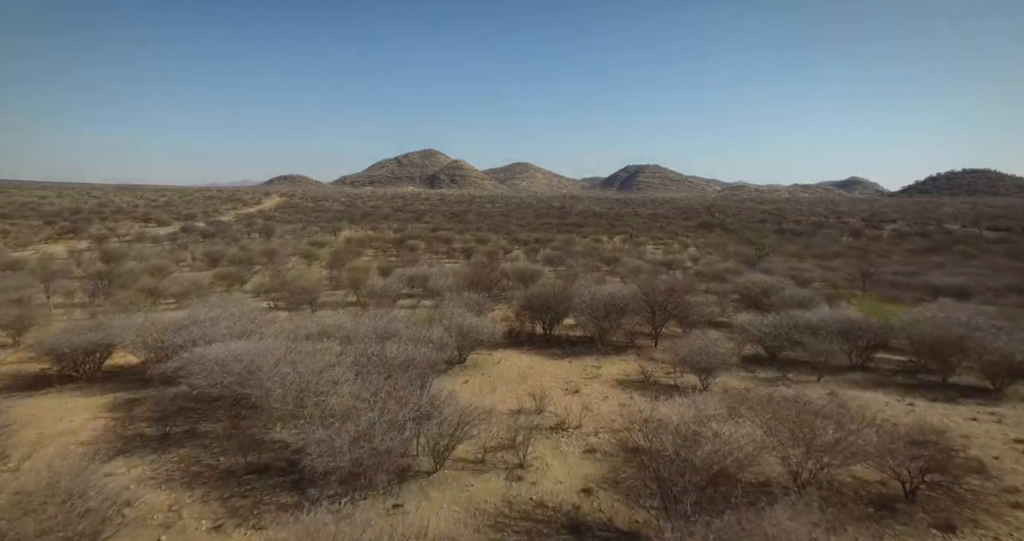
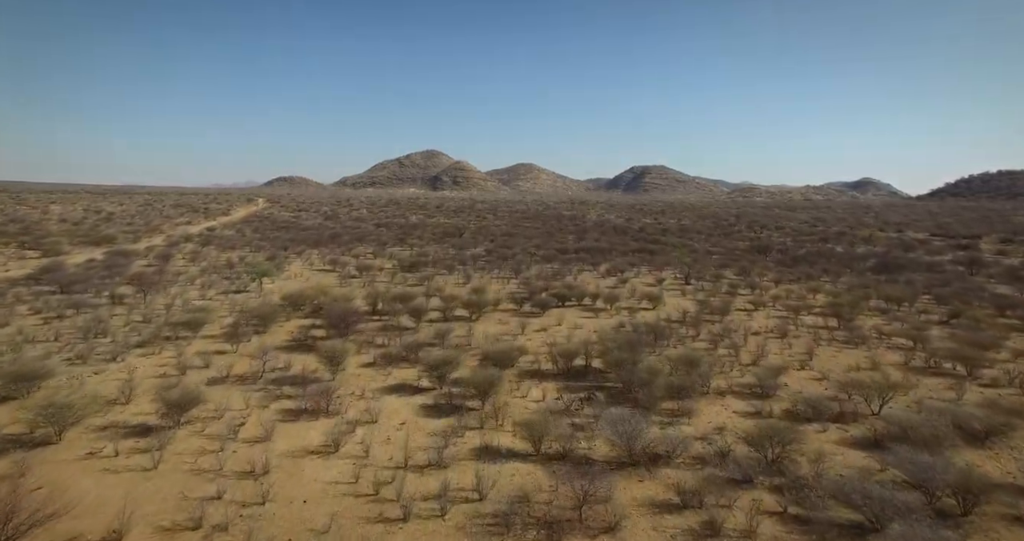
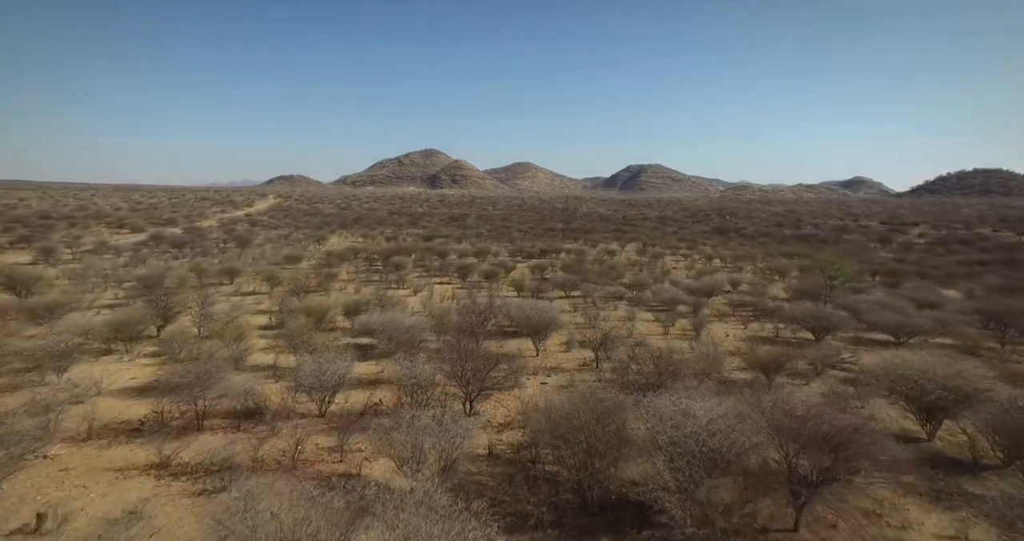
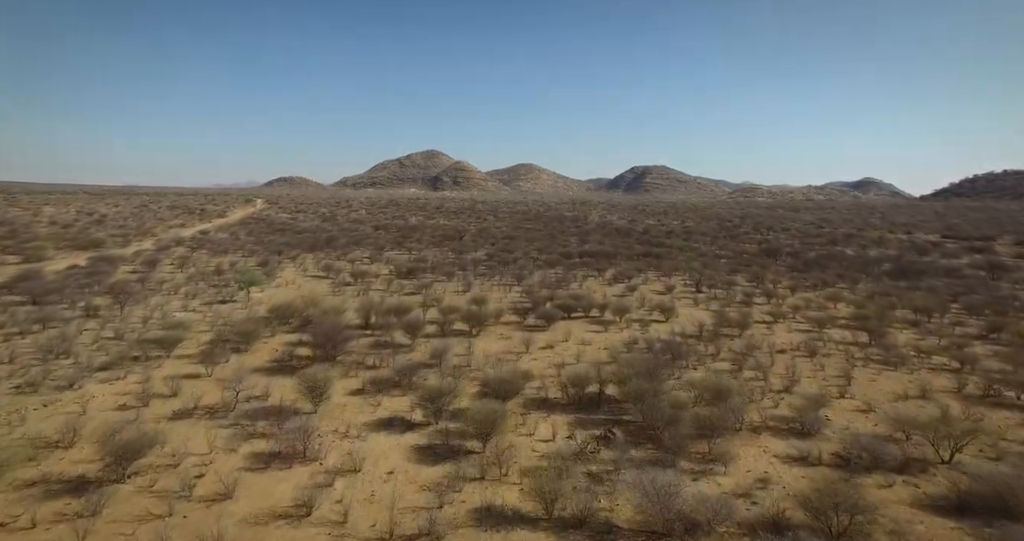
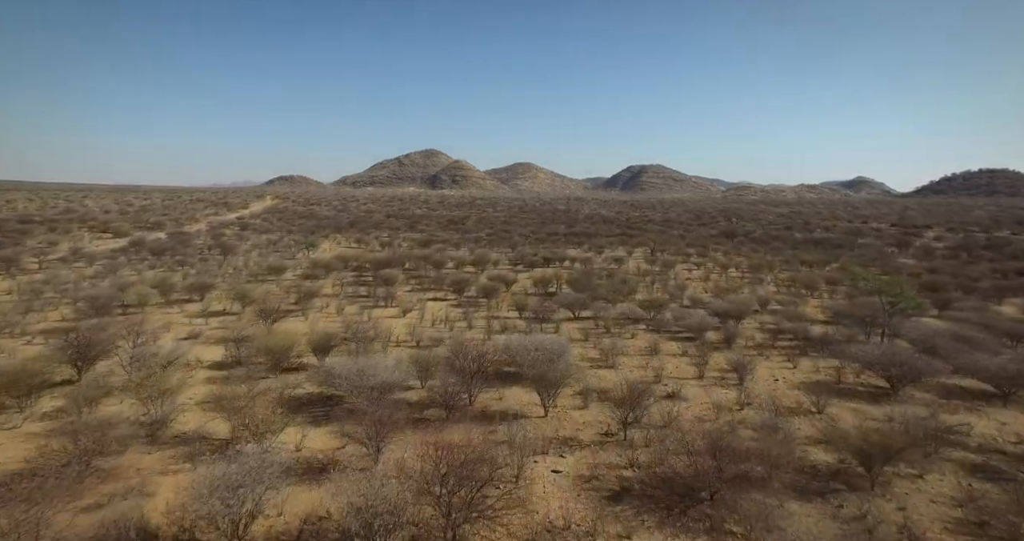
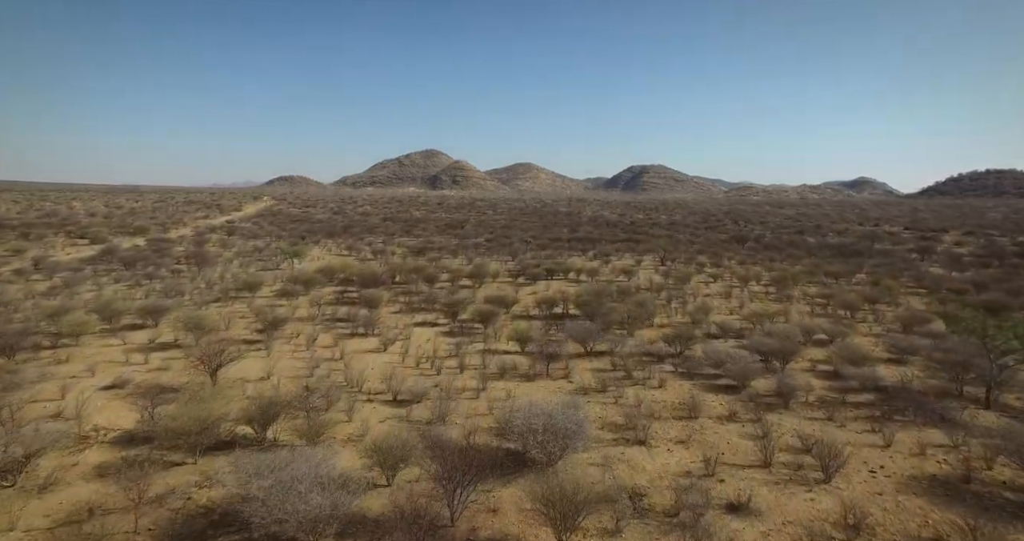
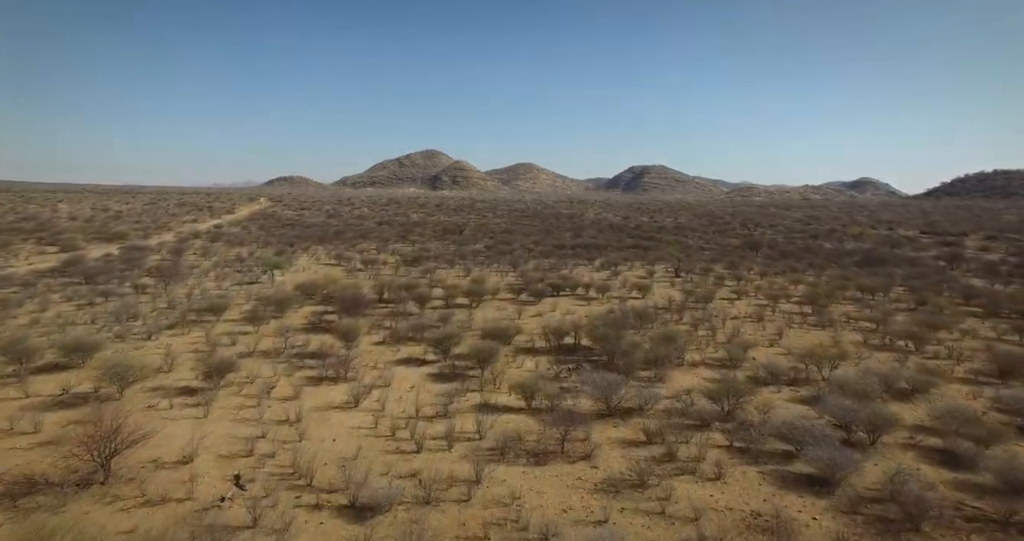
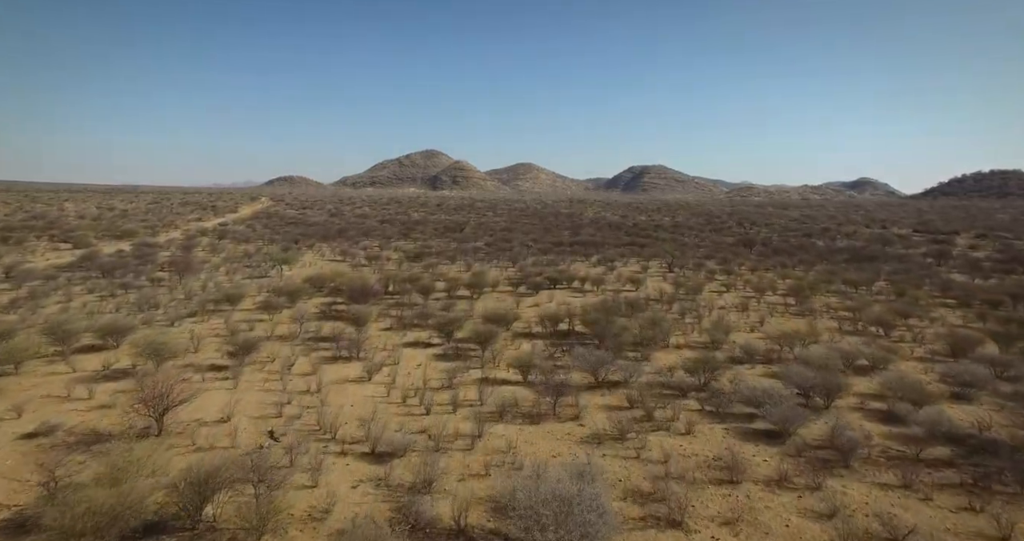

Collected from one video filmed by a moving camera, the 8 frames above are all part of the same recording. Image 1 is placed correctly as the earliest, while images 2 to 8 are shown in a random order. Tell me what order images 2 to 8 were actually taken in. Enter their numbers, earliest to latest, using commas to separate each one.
3, 5, 6, 8, 7, 2, 4
